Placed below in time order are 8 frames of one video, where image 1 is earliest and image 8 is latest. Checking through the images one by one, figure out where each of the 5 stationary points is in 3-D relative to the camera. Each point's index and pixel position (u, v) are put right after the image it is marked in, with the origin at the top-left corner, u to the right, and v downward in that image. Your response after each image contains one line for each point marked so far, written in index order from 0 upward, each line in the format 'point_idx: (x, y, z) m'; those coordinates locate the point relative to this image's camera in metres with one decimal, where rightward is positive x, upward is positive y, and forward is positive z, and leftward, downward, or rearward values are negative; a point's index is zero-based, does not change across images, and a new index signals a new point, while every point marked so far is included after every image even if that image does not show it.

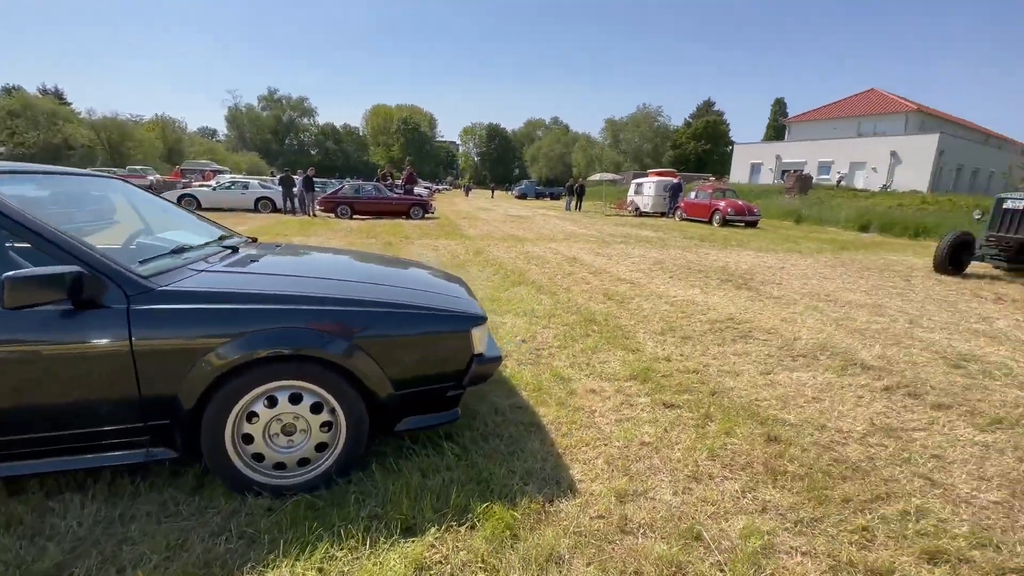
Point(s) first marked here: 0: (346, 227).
0: (-5.0, +1.9, +14.2) m
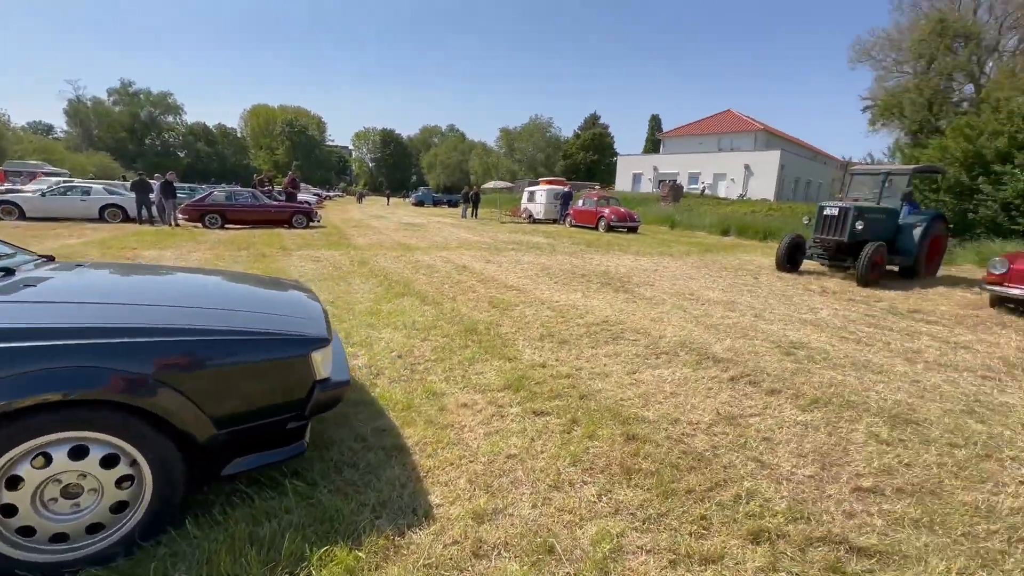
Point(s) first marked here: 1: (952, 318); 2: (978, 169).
0: (-8.1, +1.4, +12.8) m
1: (+6.6, -0.4, +7.0) m
2: (+14.0, +3.6, +14.0) m
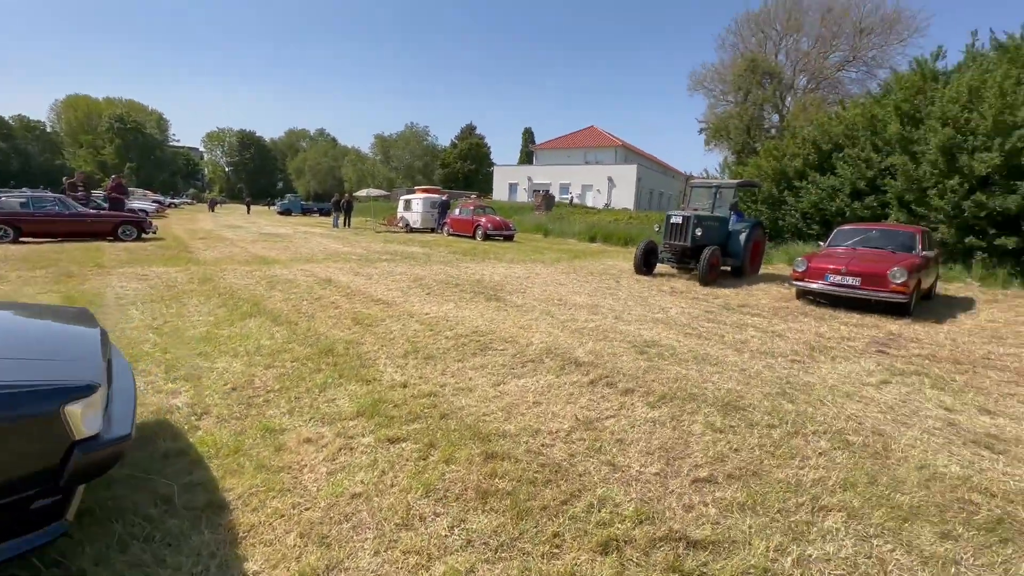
0: (-11.2, +0.7, +10.2) m
1: (+4.5, -0.4, +8.2) m
2: (+9.8, +3.7, +16.9) m
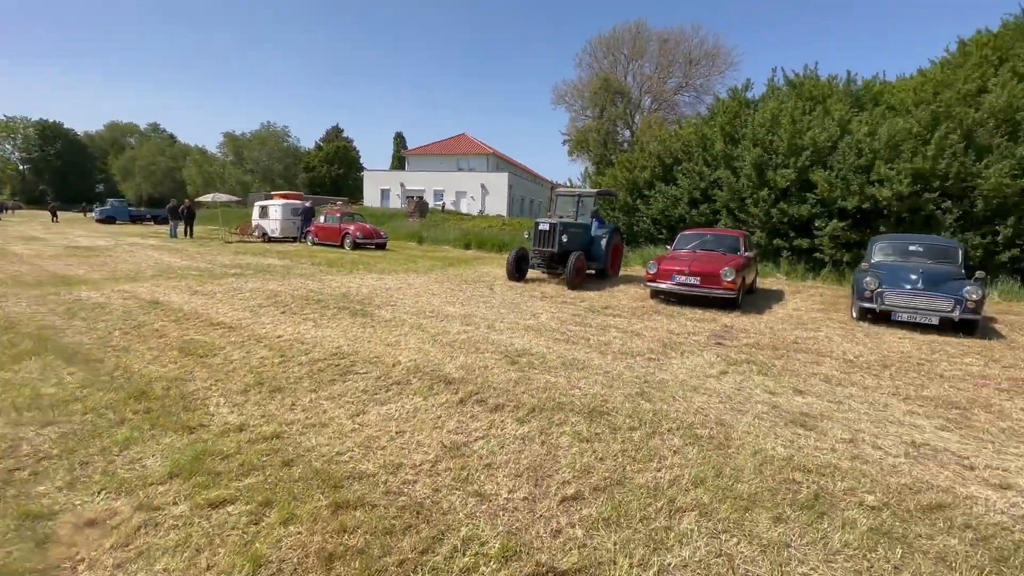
0: (-13.6, 0.0, +6.8) m
1: (+2.2, -0.4, +8.9) m
2: (+4.9, +3.8, +18.6) m
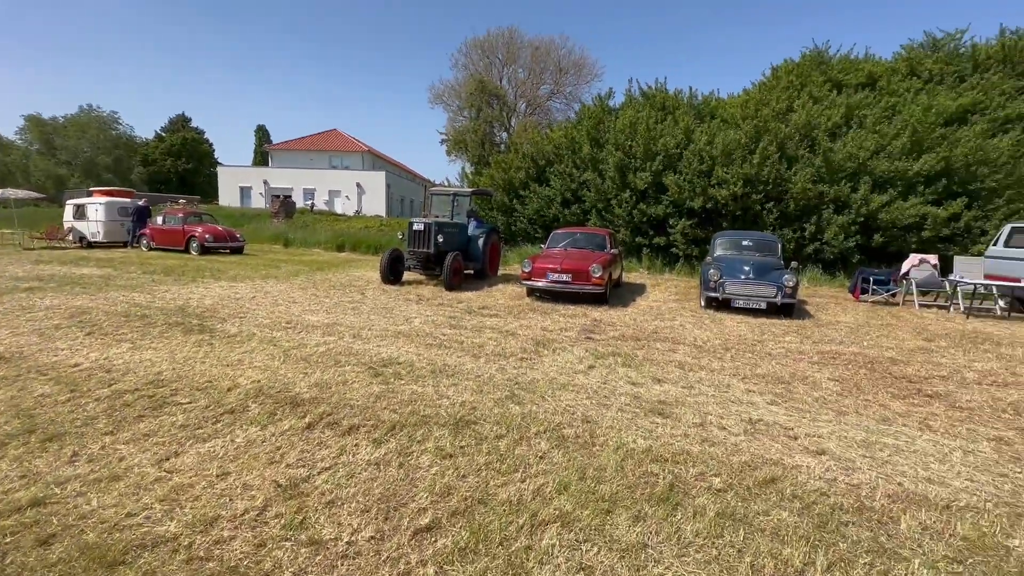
0: (-15.0, -0.6, +3.1) m
1: (-0.1, -0.4, +8.9) m
2: (0.0, +3.8, +19.0) m
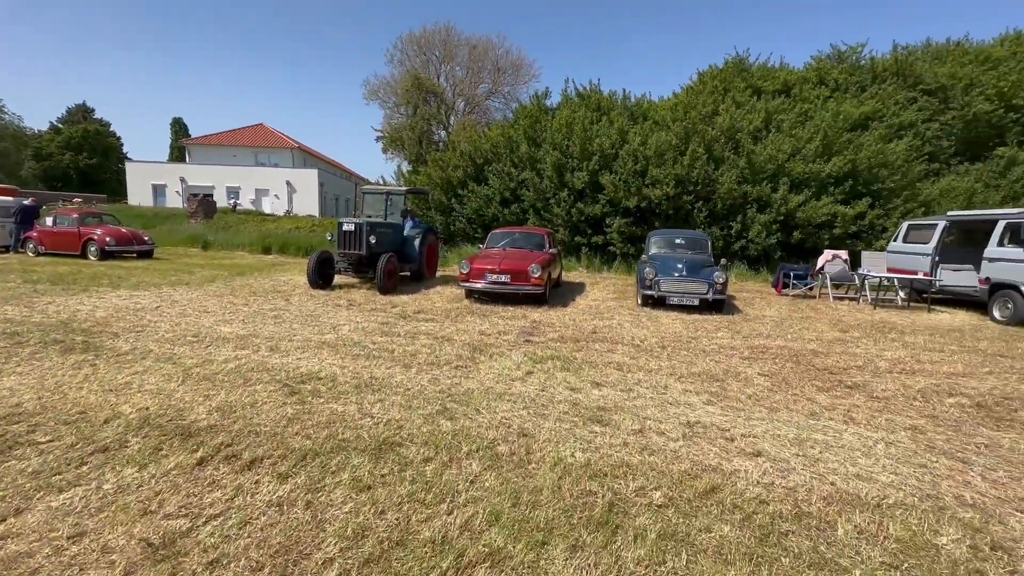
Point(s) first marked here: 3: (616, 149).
0: (-15.3, -0.9, +1.0) m
1: (-1.3, -0.5, +8.5) m
2: (-2.5, +3.8, +18.5) m
3: (+3.6, +4.8, +16.0) m
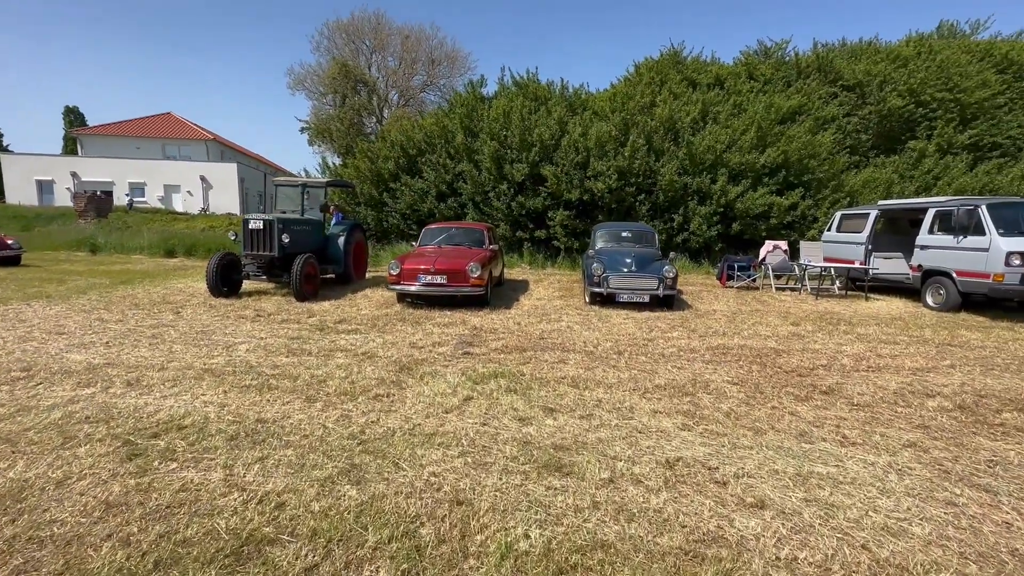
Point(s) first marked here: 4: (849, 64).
0: (-15.2, -1.5, -1.8) m
1: (-2.3, -0.5, +7.4) m
2: (-4.8, +3.7, +17.2) m
3: (+1.5, +4.9, +15.3) m
4: (+13.5, +9.0, +18.8) m
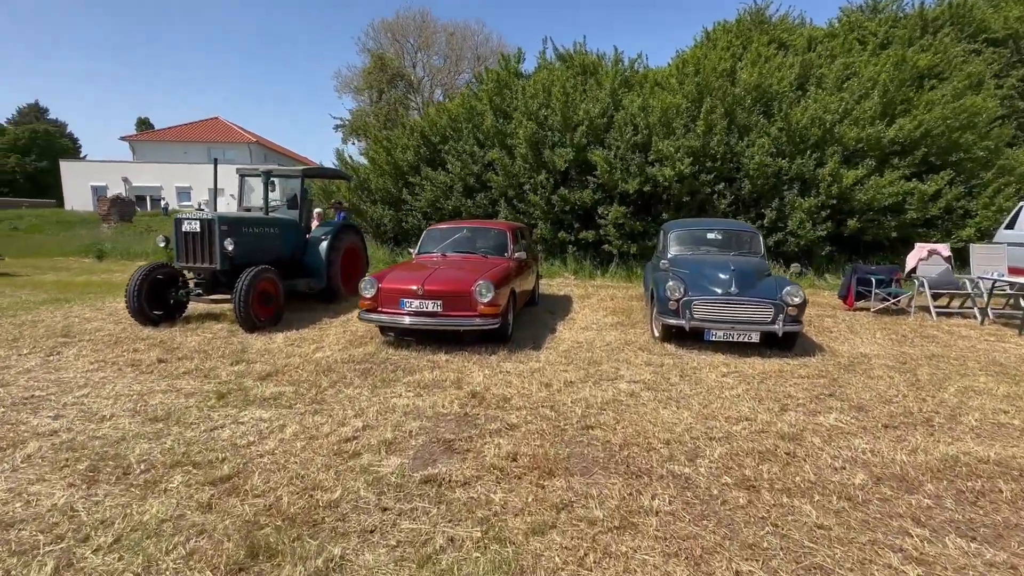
0: (-15.9, -1.8, -3.1) m
1: (-2.0, -0.9, +4.7) m
2: (-3.5, +3.4, +14.7) m
3: (+2.5, +4.5, +12.2) m
4: (+14.9, +8.5, +14.5) m
